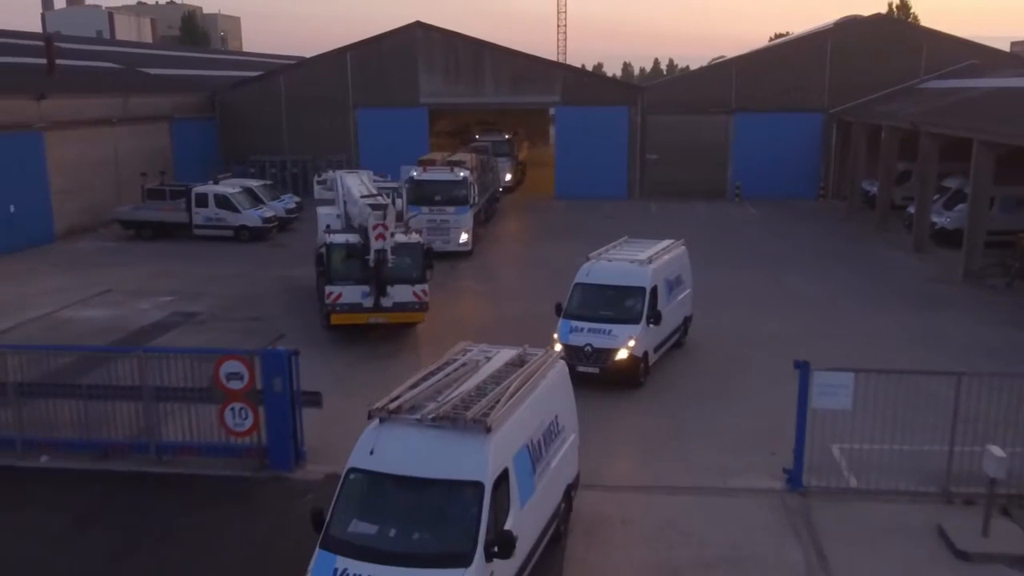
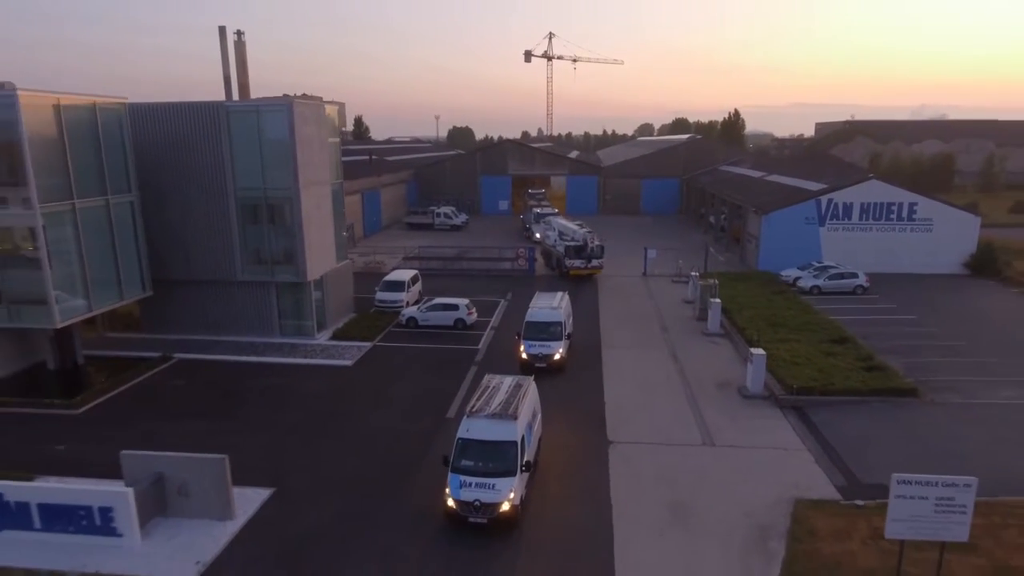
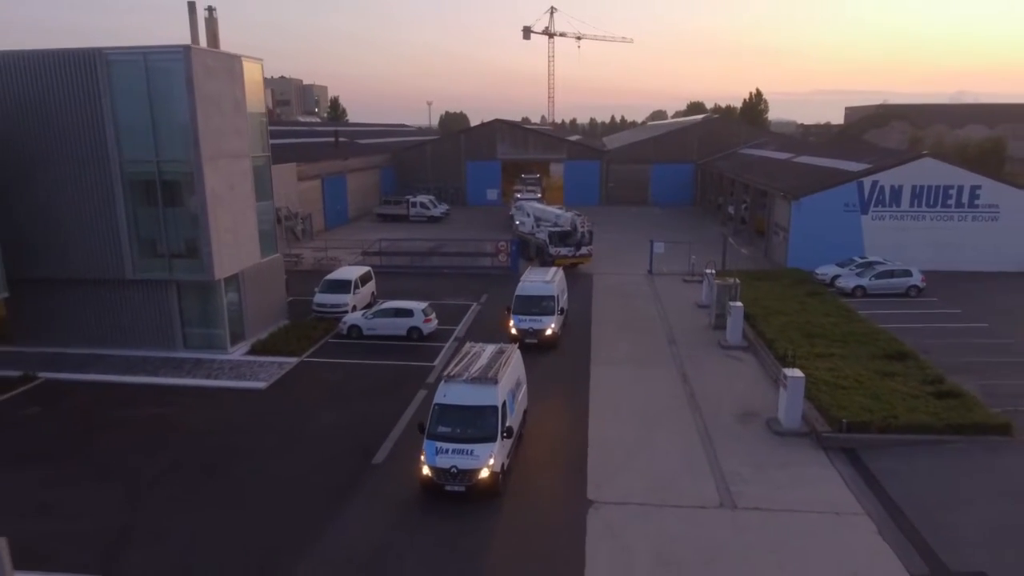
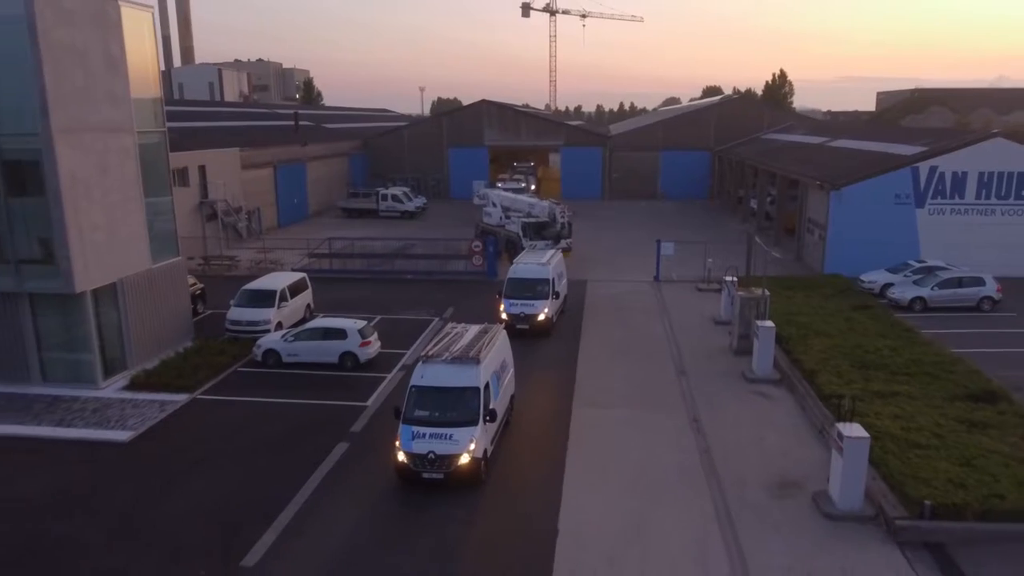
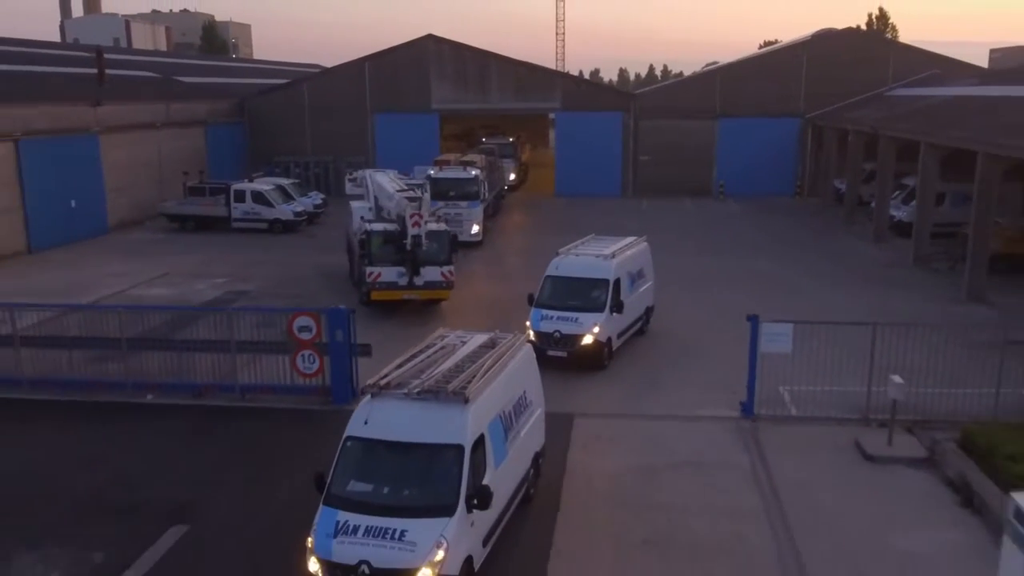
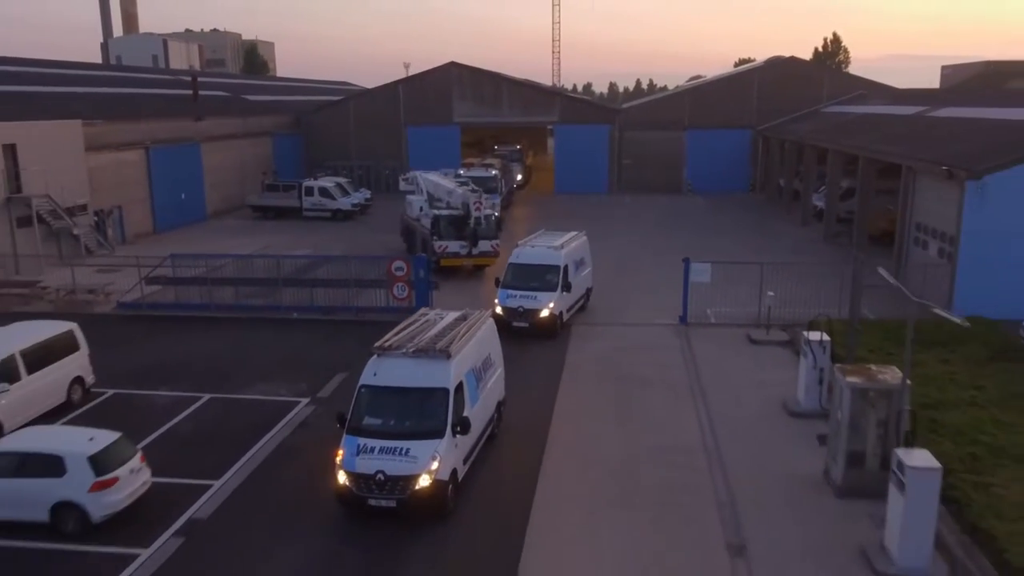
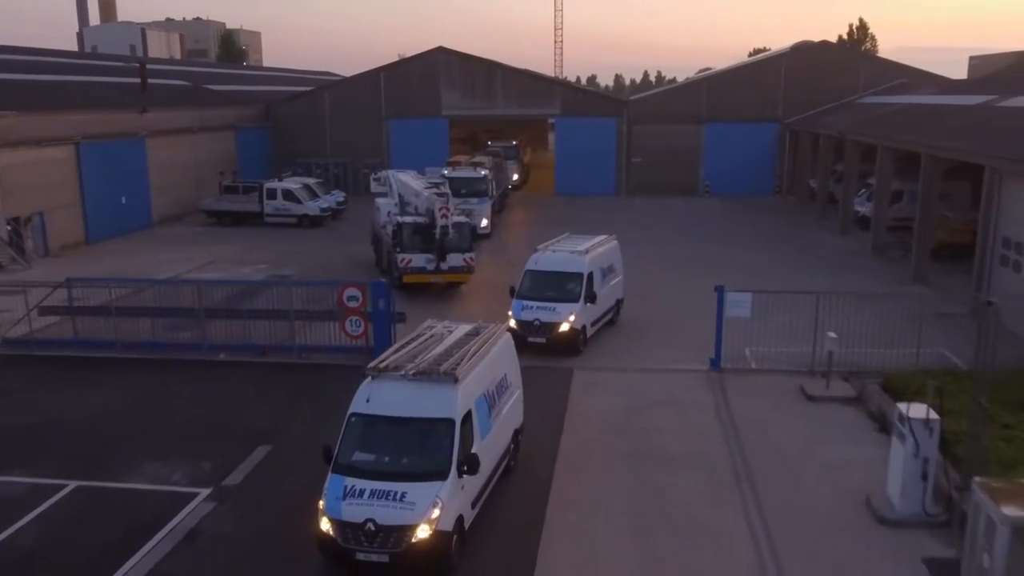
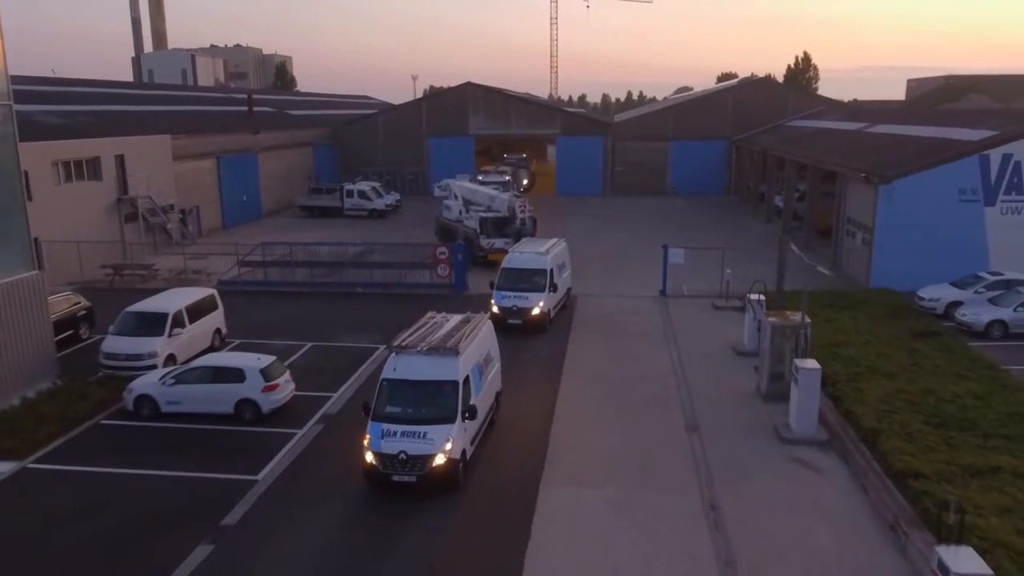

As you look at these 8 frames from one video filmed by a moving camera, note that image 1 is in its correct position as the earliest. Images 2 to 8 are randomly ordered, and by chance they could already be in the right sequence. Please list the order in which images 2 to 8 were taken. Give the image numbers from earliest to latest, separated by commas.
5, 7, 6, 8, 4, 3, 2
